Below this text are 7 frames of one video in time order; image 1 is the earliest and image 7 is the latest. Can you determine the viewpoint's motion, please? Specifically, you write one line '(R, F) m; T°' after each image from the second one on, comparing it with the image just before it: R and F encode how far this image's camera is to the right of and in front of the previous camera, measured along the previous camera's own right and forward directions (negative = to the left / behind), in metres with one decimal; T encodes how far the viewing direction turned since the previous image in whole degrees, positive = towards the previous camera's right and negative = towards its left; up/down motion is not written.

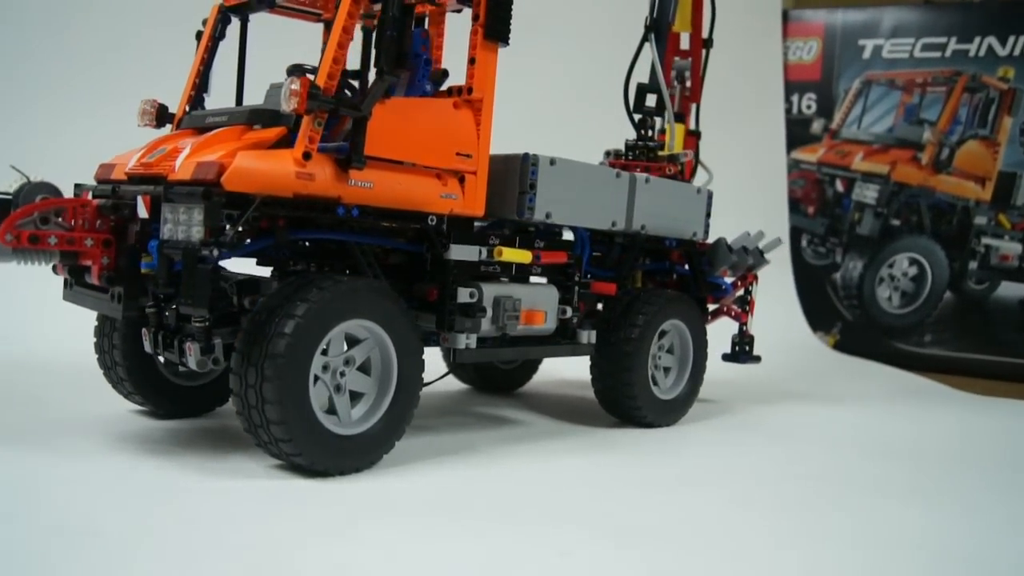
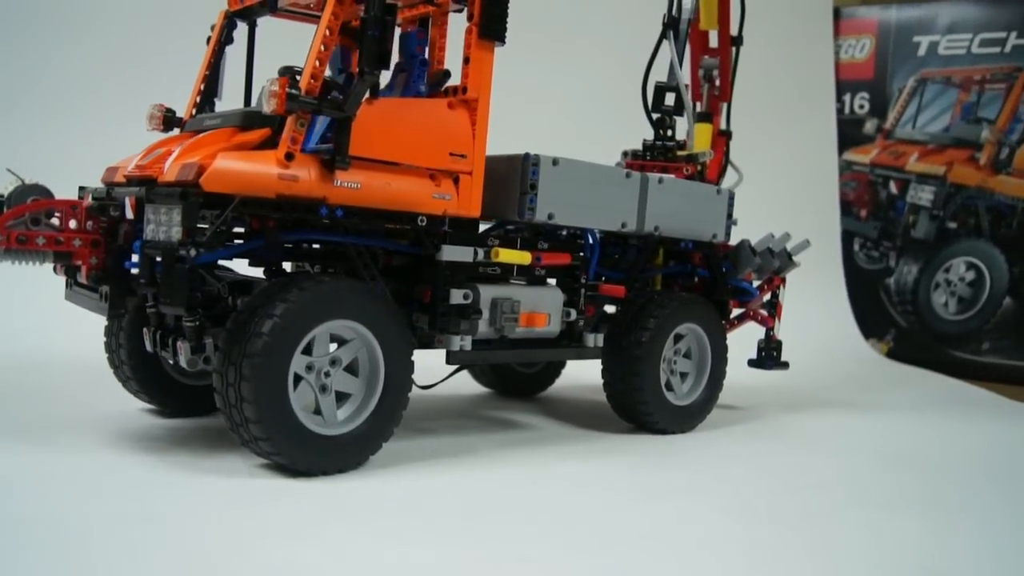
(+0.4, +0.1) m; -5°
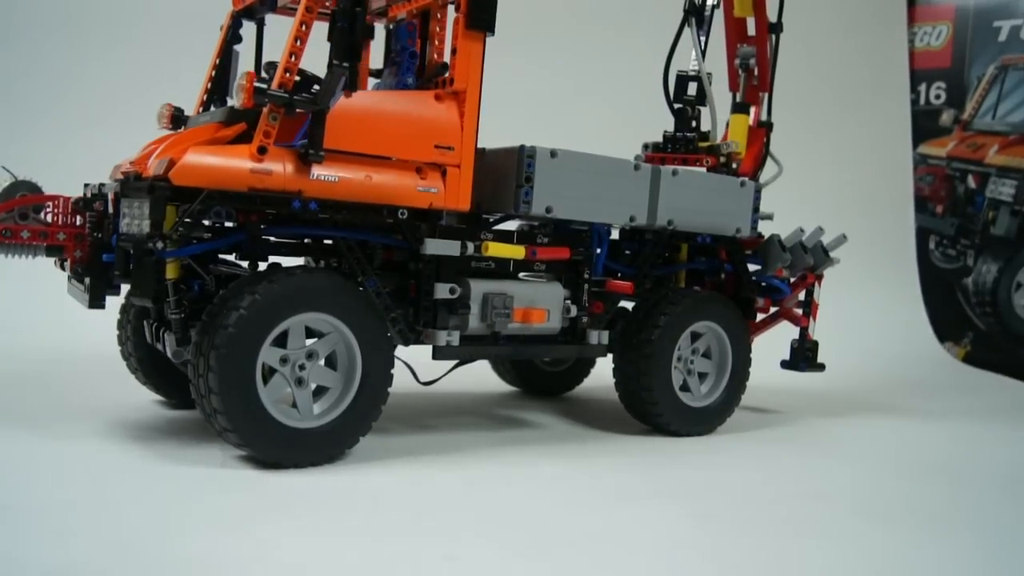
(+0.5, +0.1) m; -7°
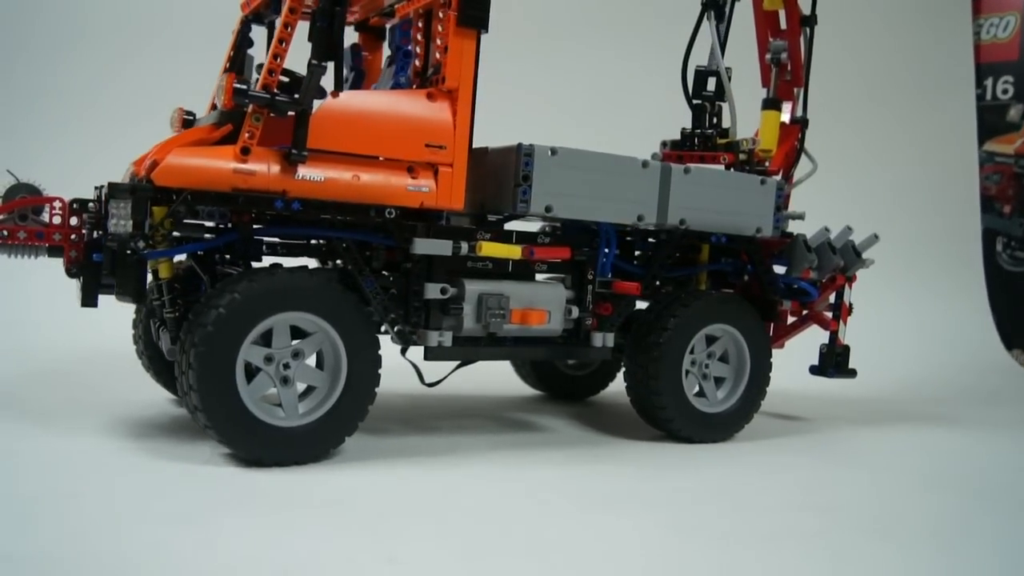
(+0.4, +0.1) m; -5°
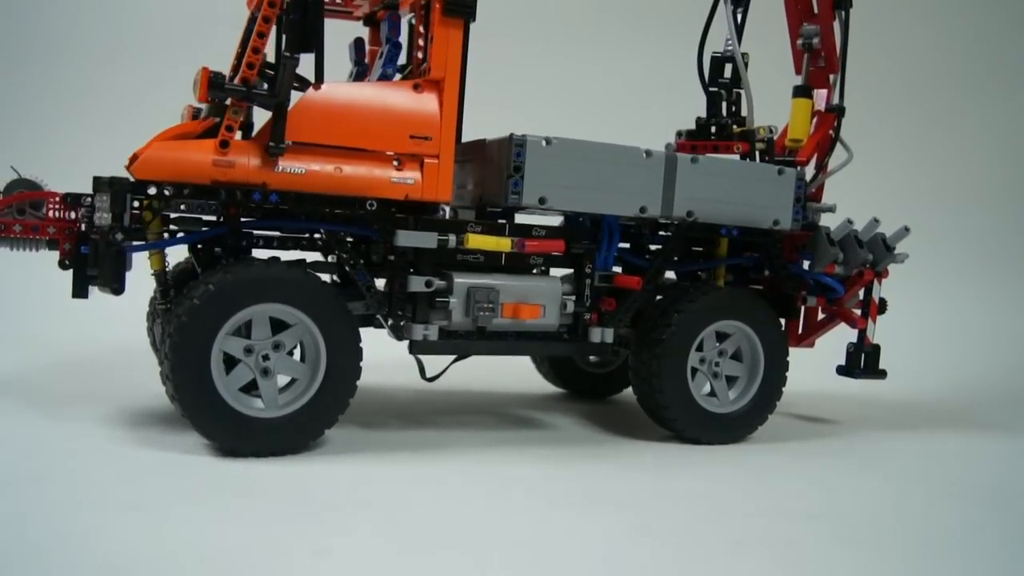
(+0.4, +0.1) m; -6°
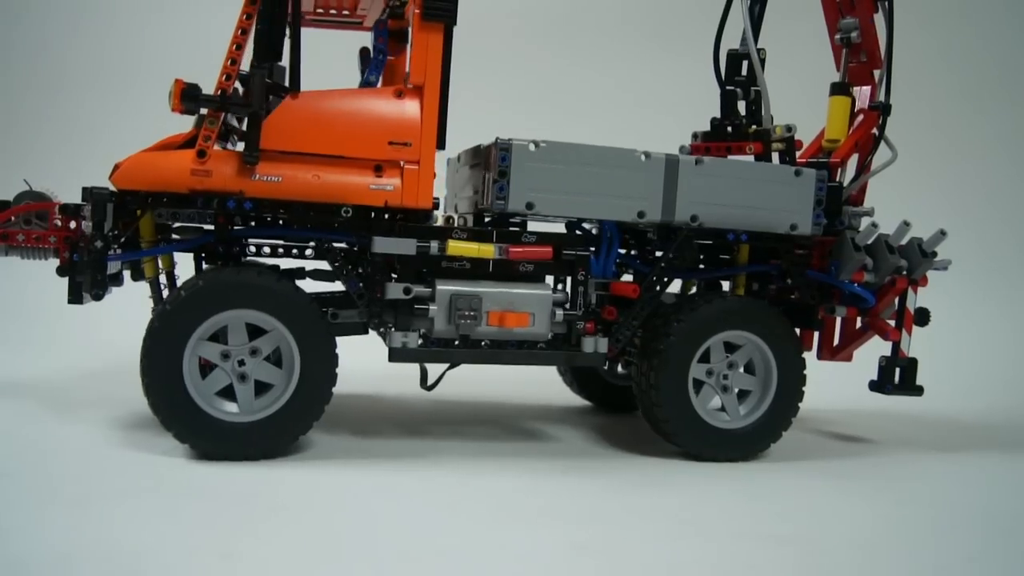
(+0.6, +0.1) m; -8°
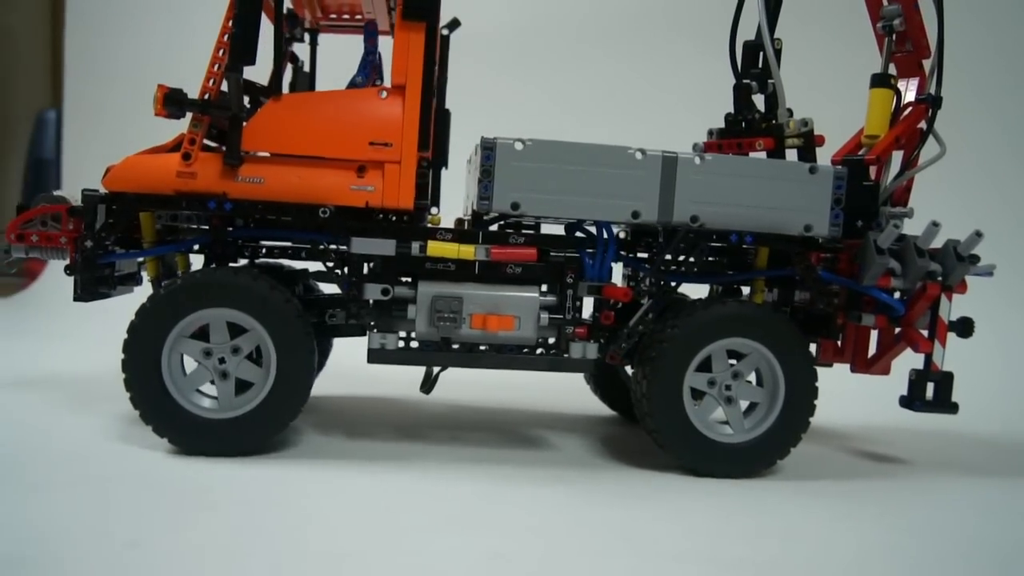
(+0.6, +0.1) m; -8°
